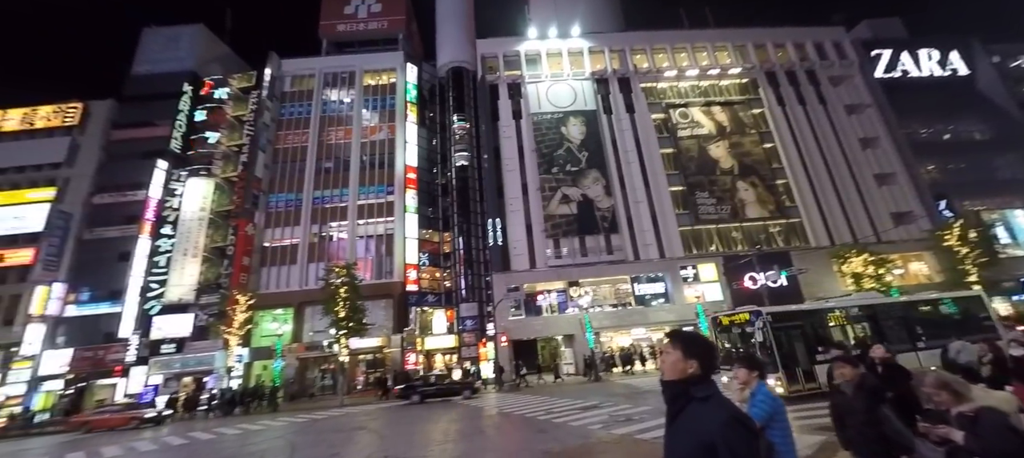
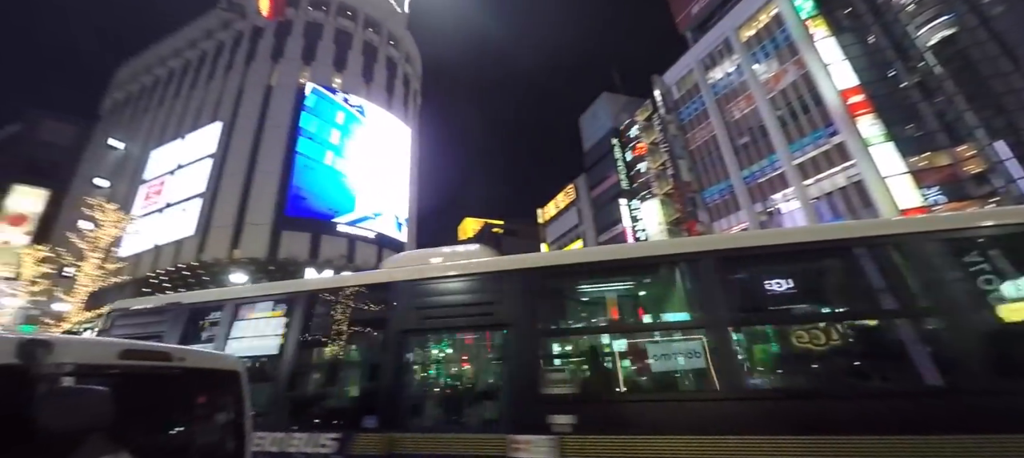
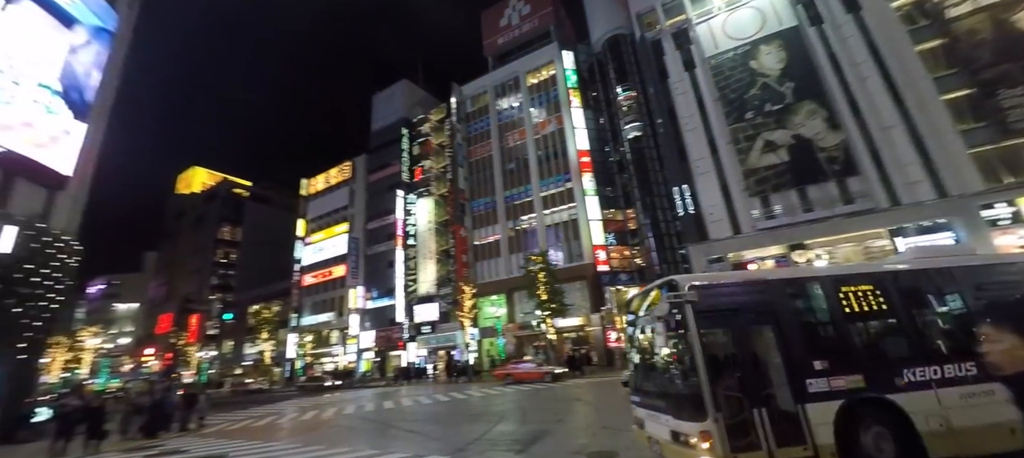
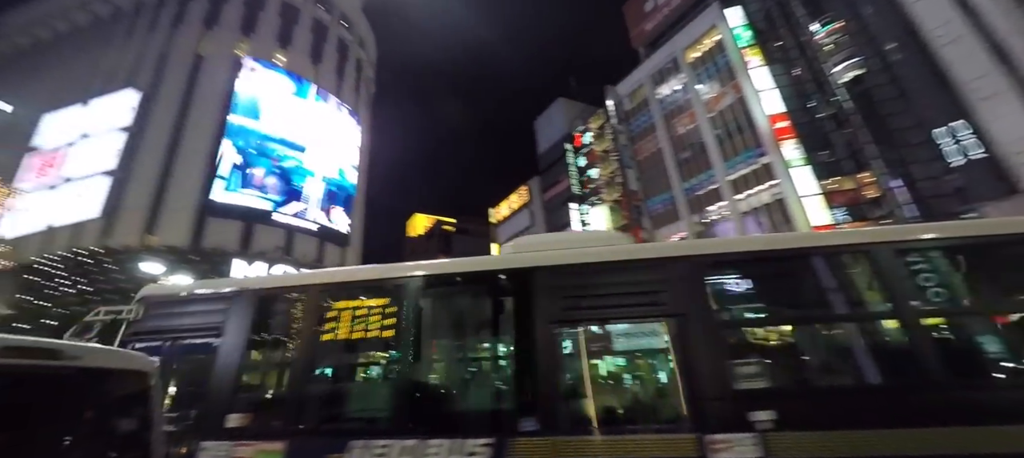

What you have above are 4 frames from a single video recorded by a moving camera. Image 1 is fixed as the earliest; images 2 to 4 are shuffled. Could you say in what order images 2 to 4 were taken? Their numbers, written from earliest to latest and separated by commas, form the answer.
3, 4, 2
